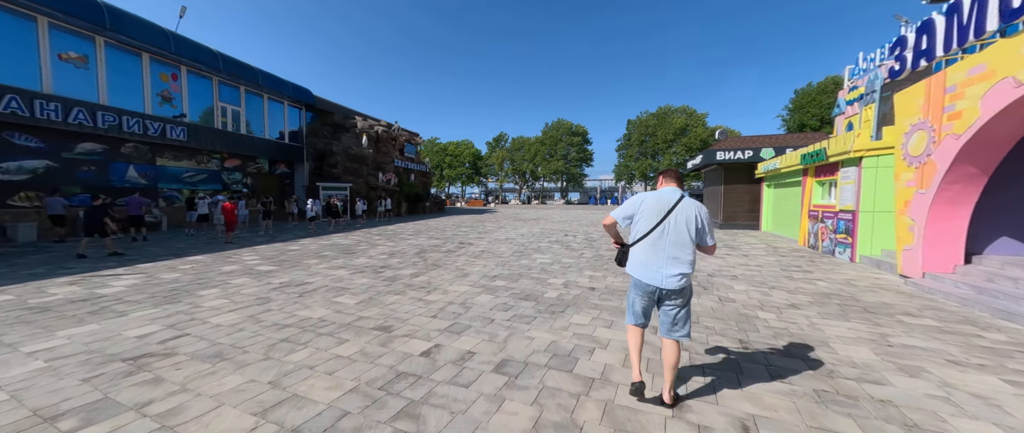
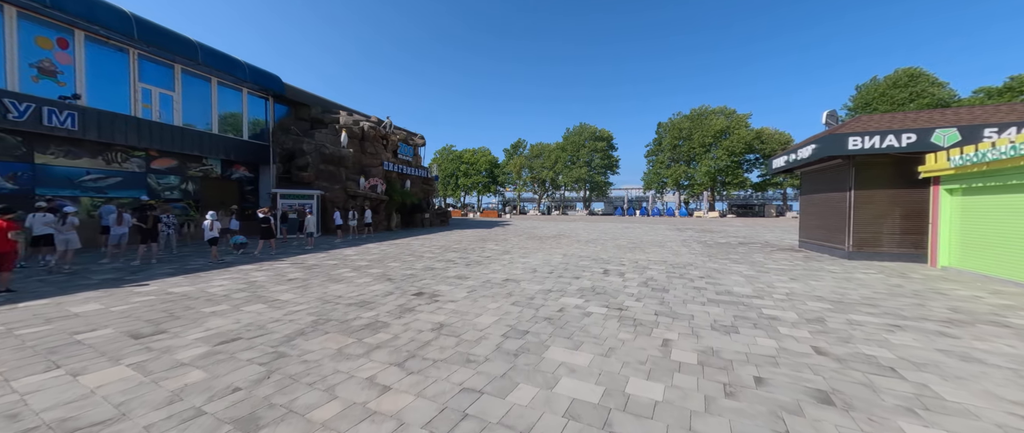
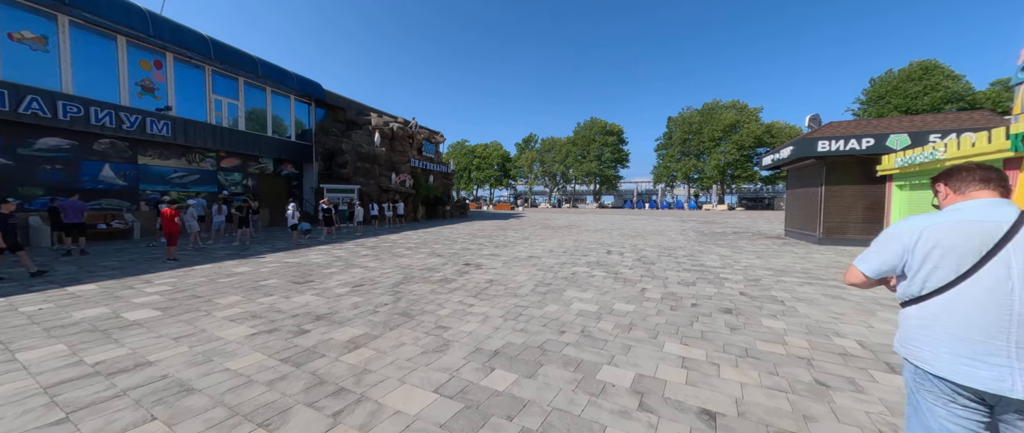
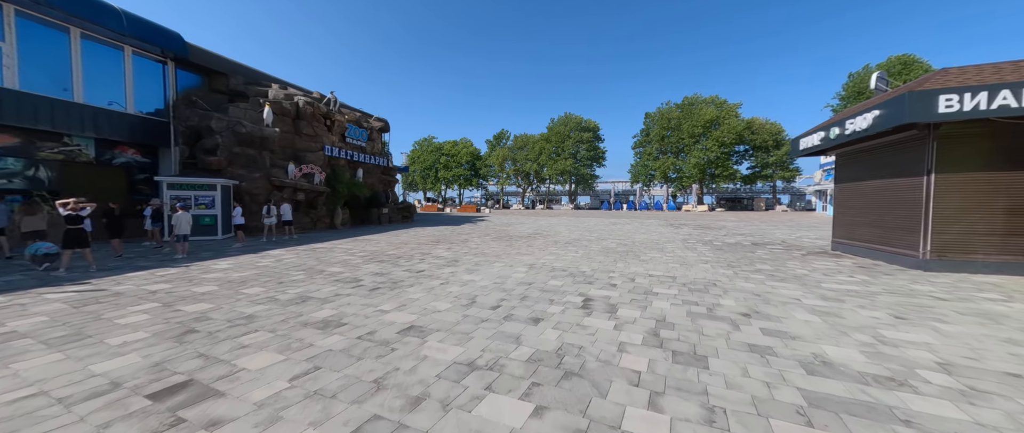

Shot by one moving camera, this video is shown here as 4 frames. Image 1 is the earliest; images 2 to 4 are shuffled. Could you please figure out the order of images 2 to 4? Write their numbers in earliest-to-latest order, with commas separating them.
3, 2, 4
